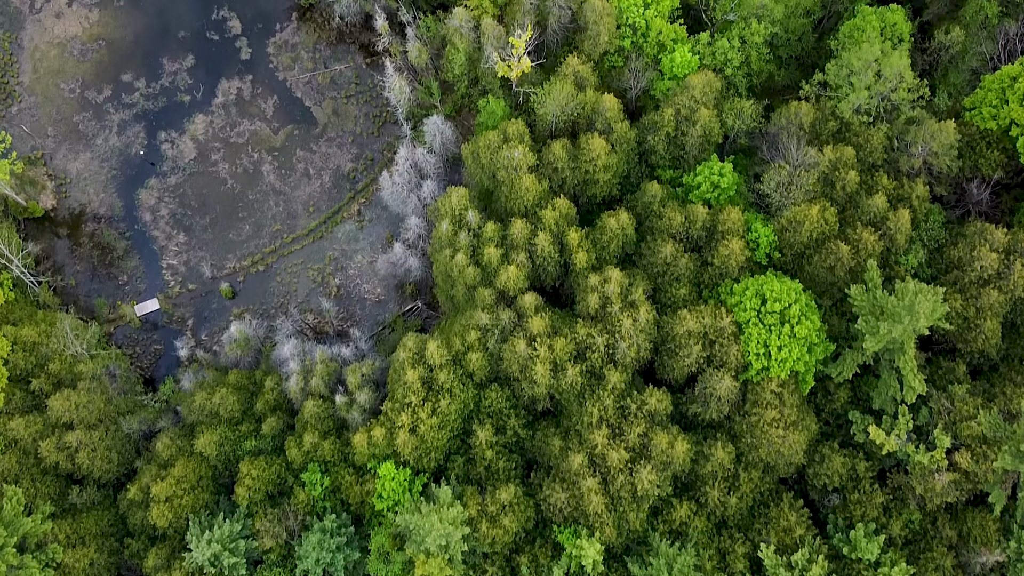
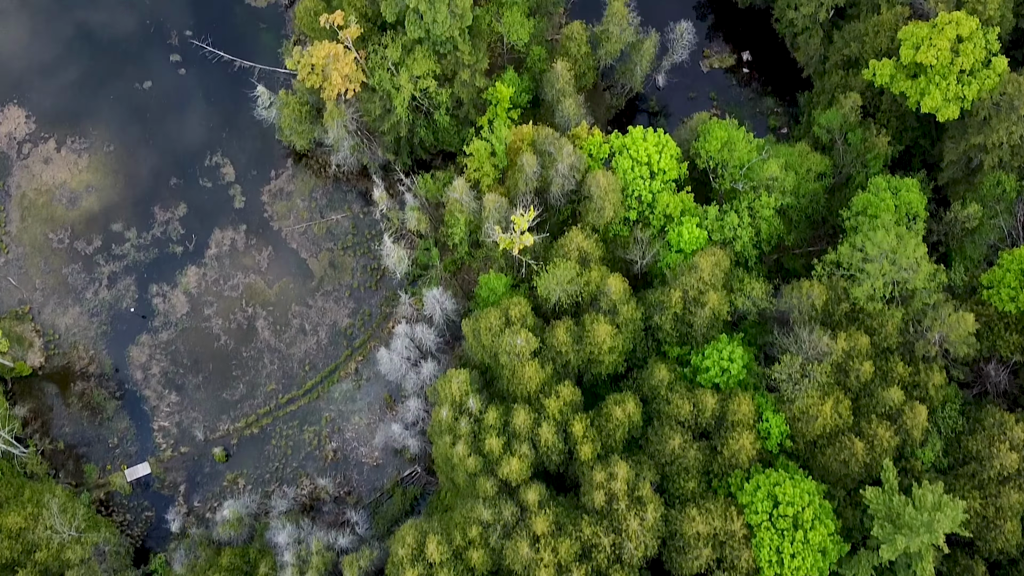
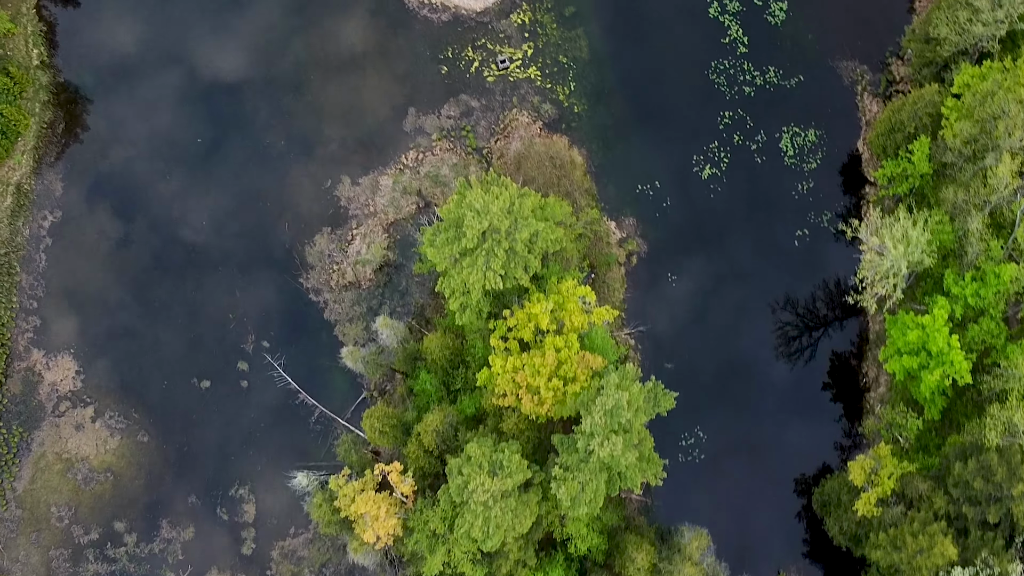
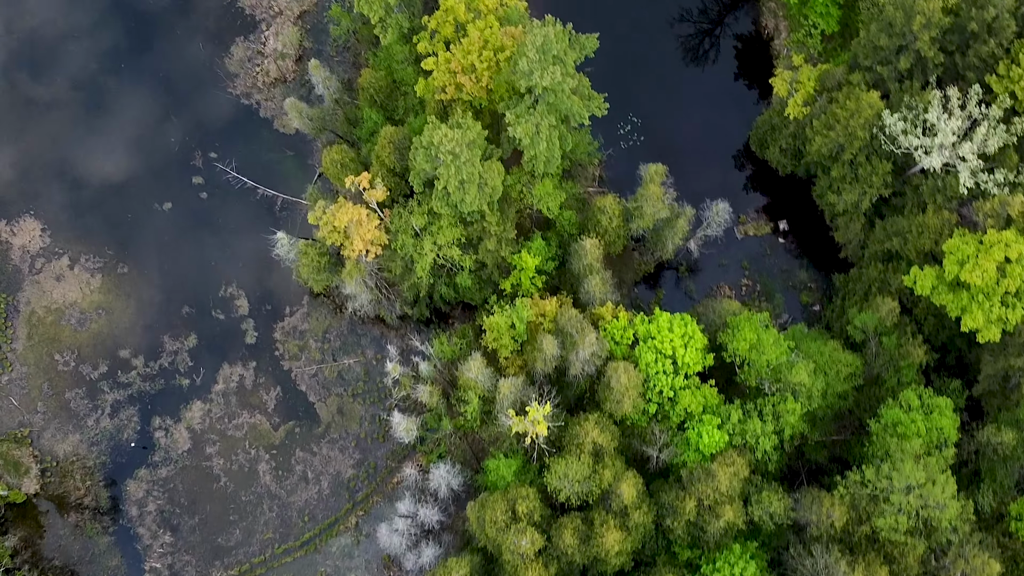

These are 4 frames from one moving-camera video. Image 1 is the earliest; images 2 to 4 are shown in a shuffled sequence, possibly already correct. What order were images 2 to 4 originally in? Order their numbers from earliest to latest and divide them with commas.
2, 4, 3
